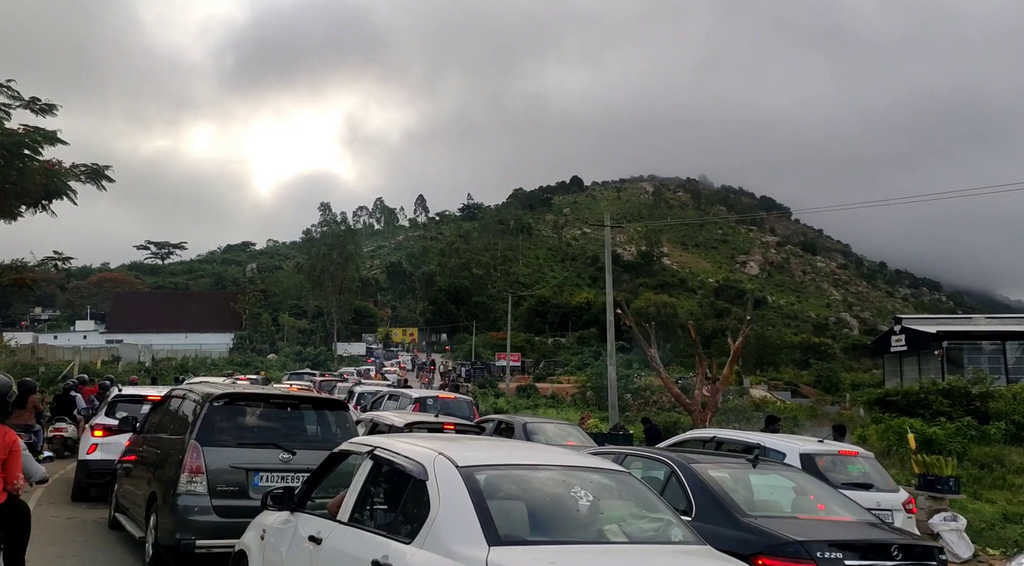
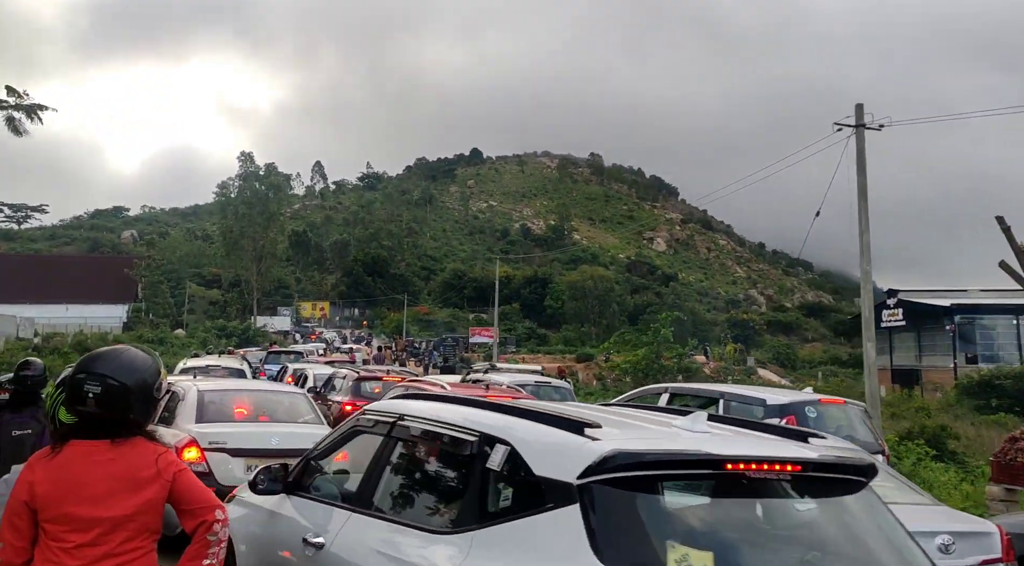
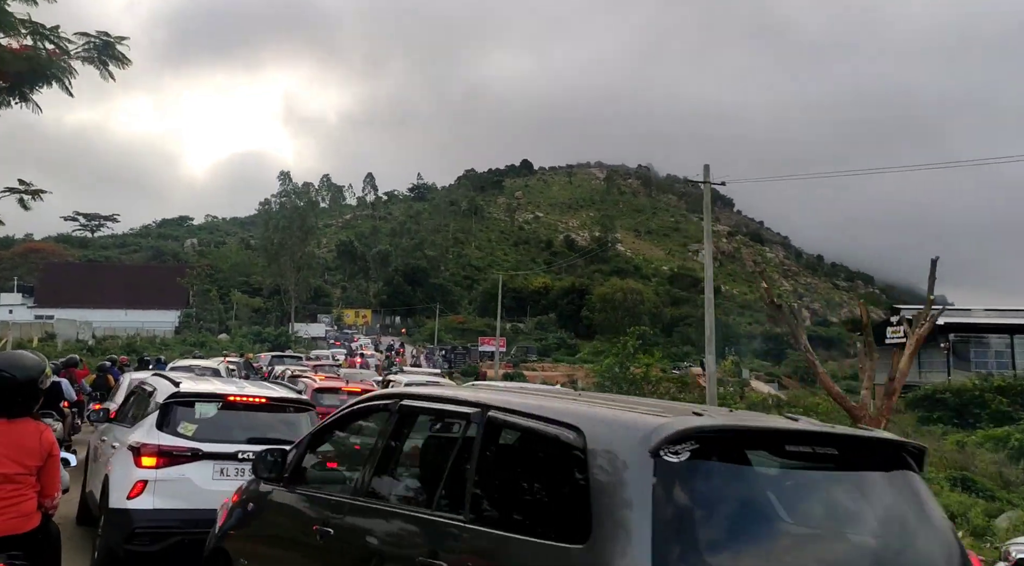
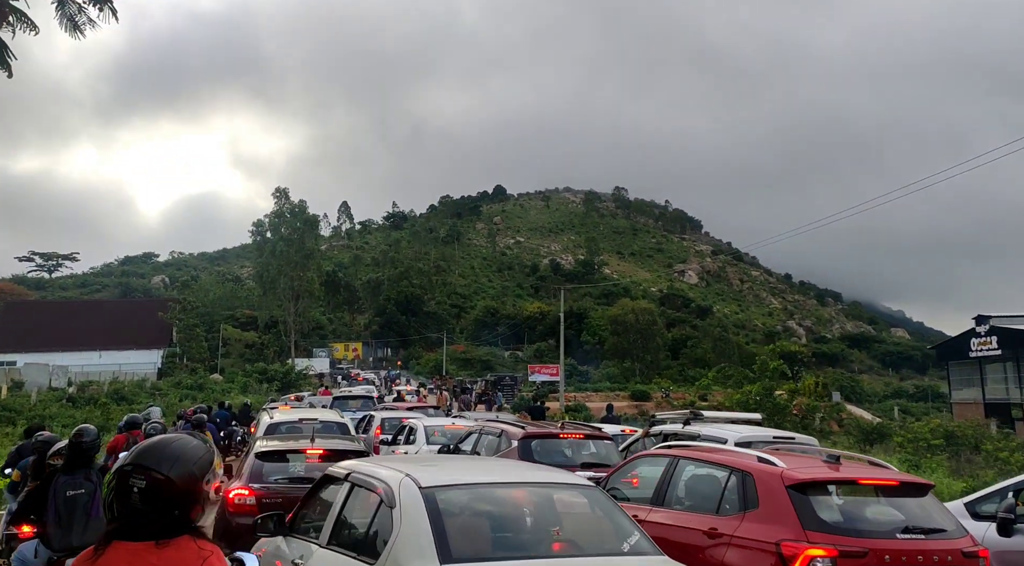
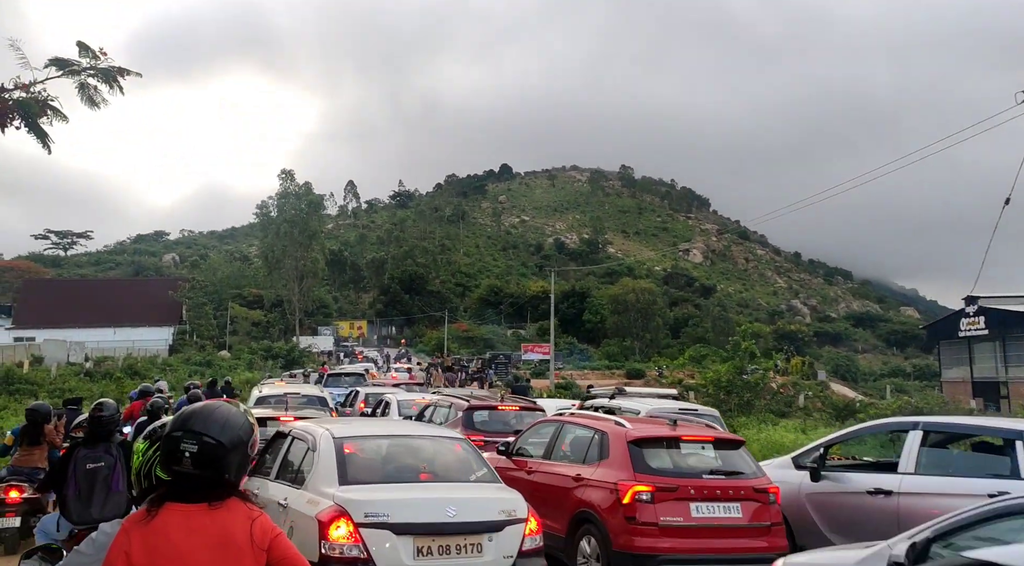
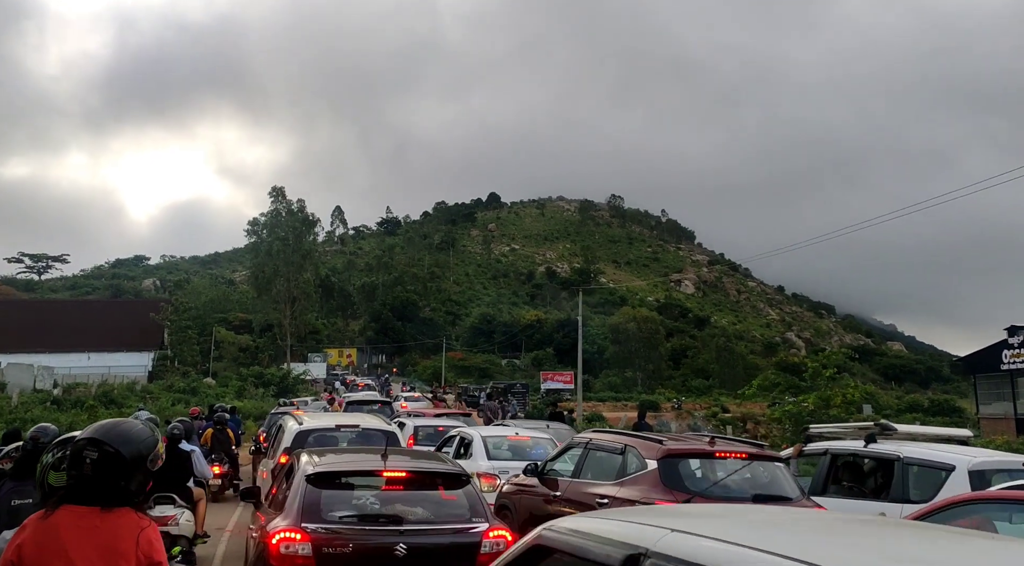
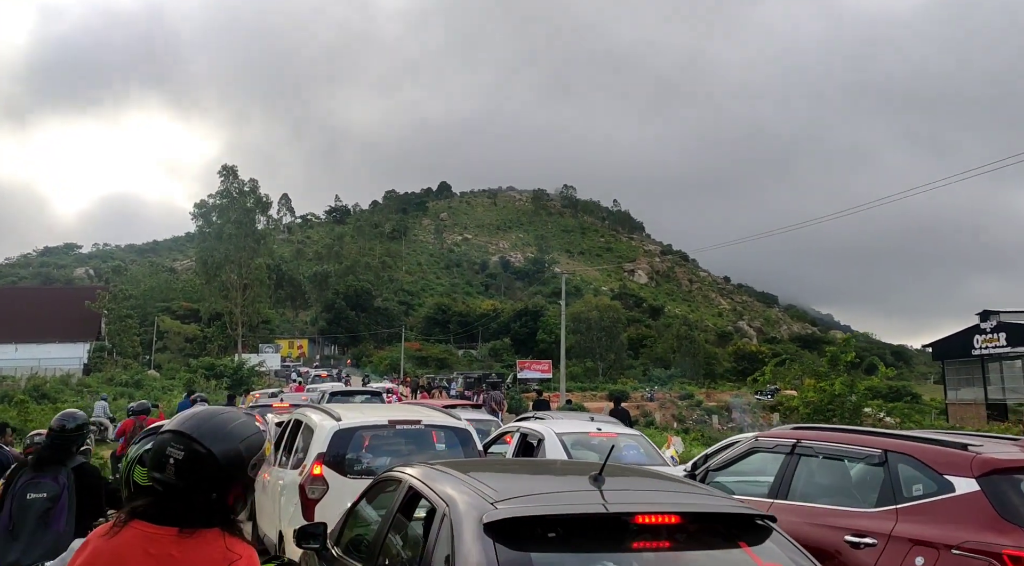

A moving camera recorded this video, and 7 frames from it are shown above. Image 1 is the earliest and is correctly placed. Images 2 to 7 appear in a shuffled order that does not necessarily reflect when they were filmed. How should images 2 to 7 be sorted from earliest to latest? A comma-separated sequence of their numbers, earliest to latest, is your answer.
3, 2, 5, 4, 6, 7
